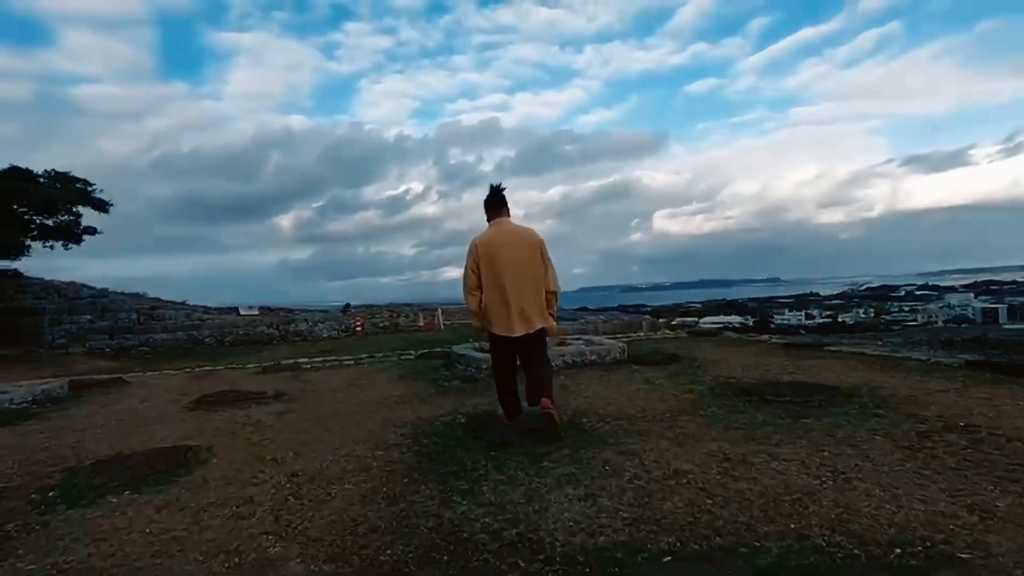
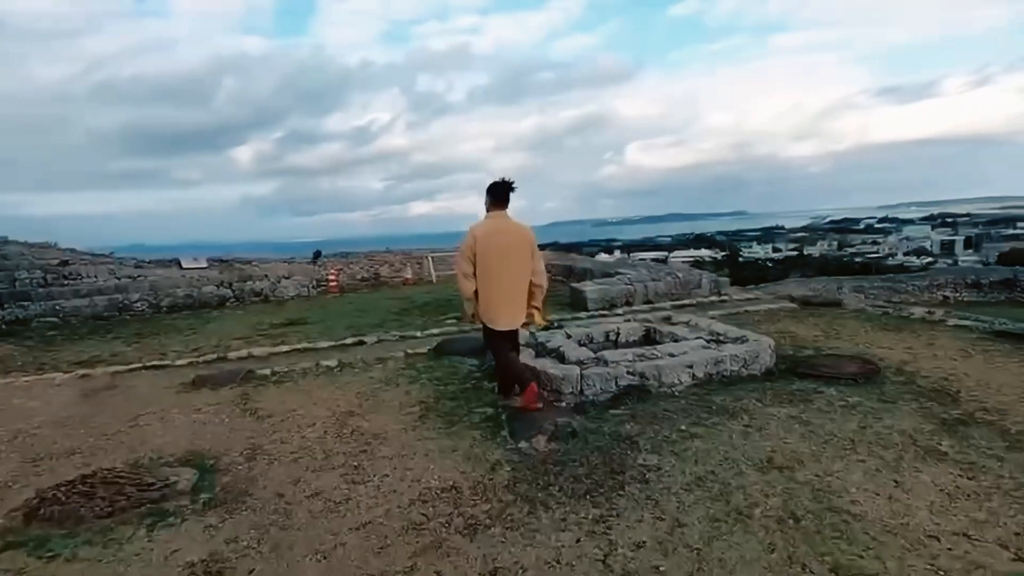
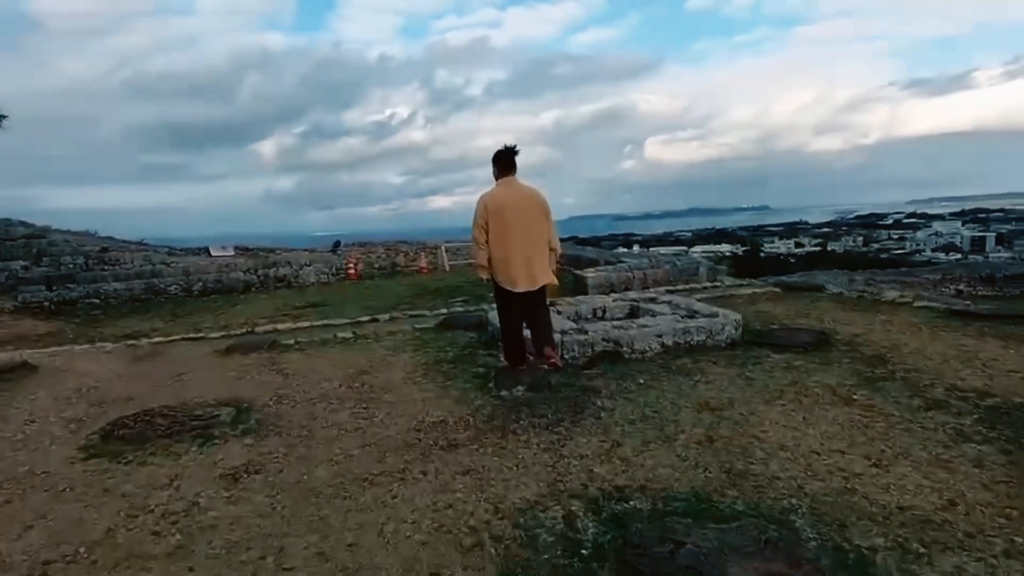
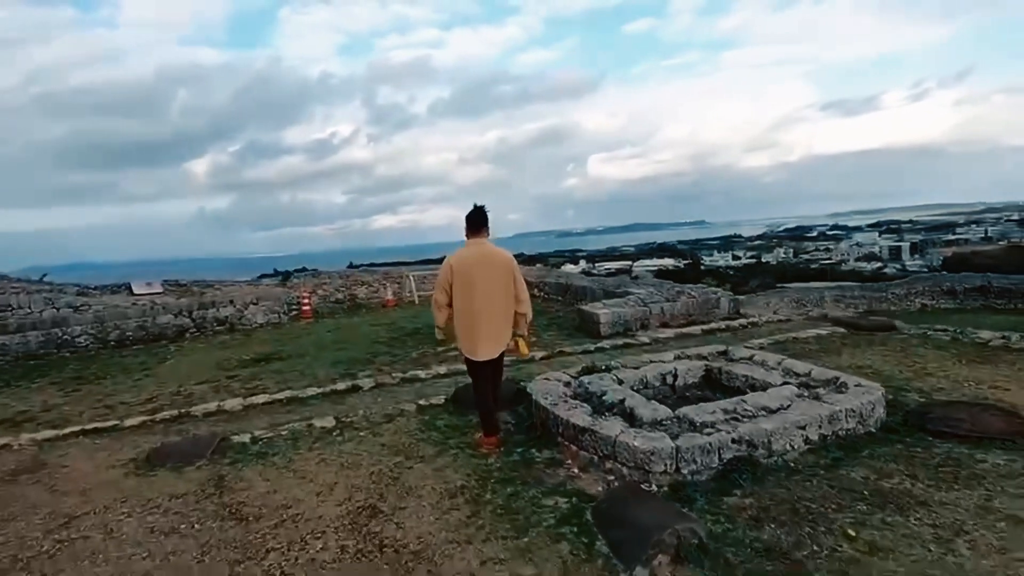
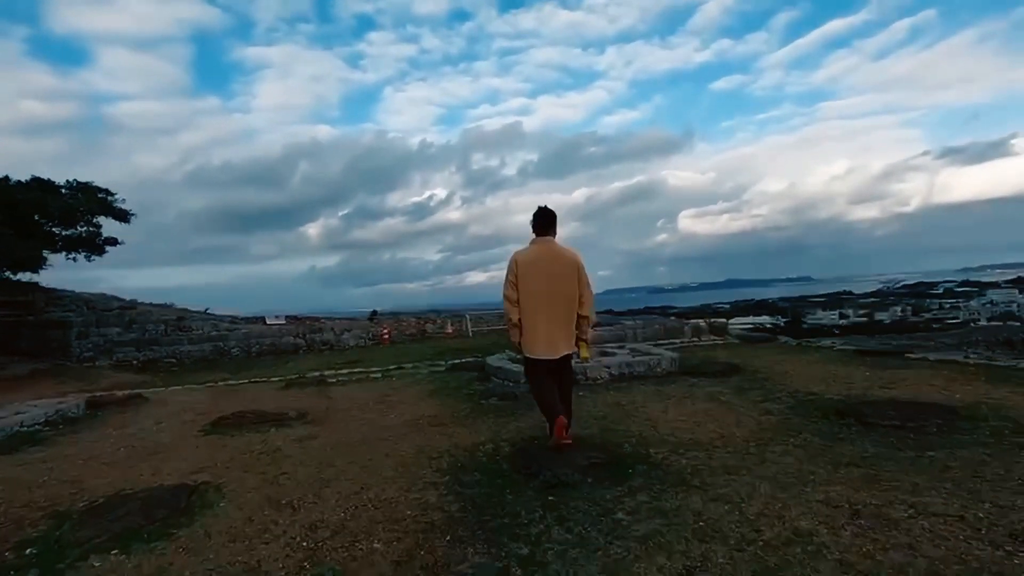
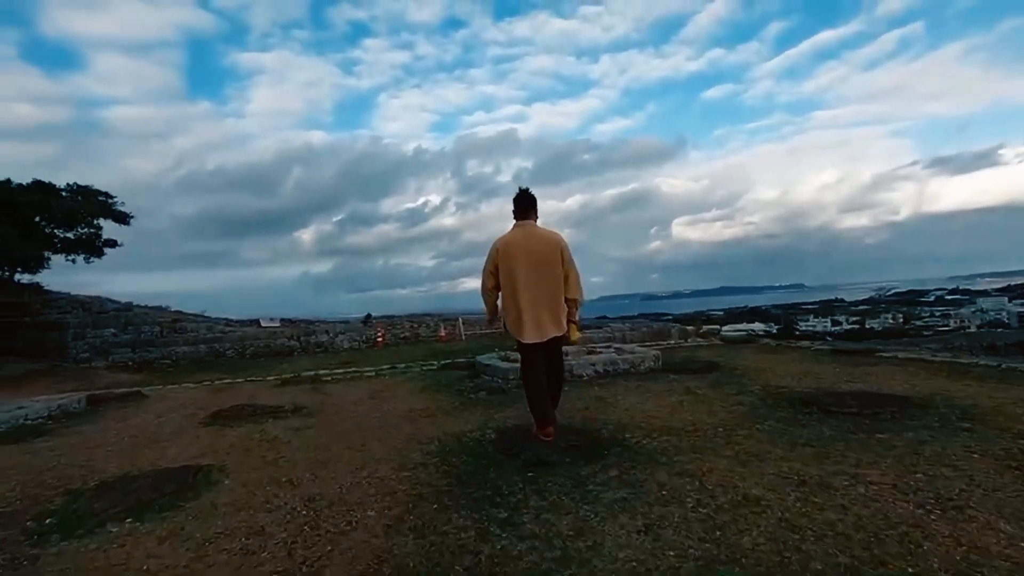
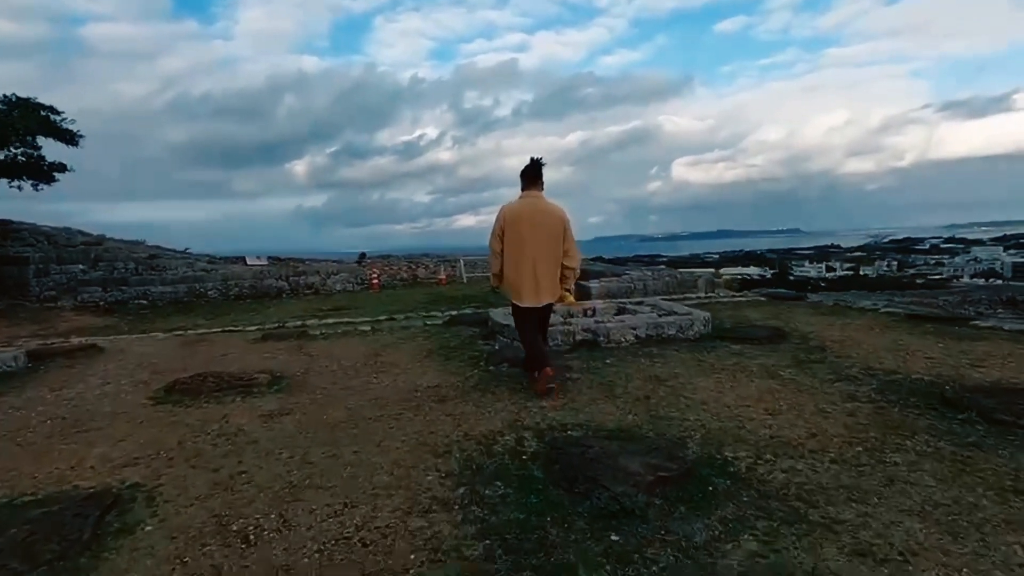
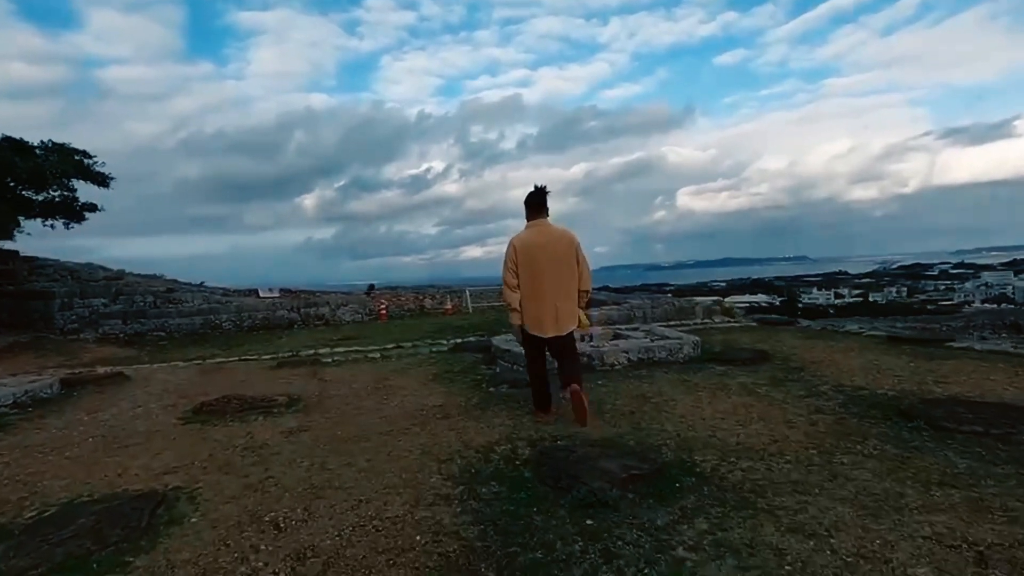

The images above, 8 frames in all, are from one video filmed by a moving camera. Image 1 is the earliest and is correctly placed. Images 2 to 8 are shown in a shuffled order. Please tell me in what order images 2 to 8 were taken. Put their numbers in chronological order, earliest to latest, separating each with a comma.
6, 5, 8, 7, 3, 2, 4
